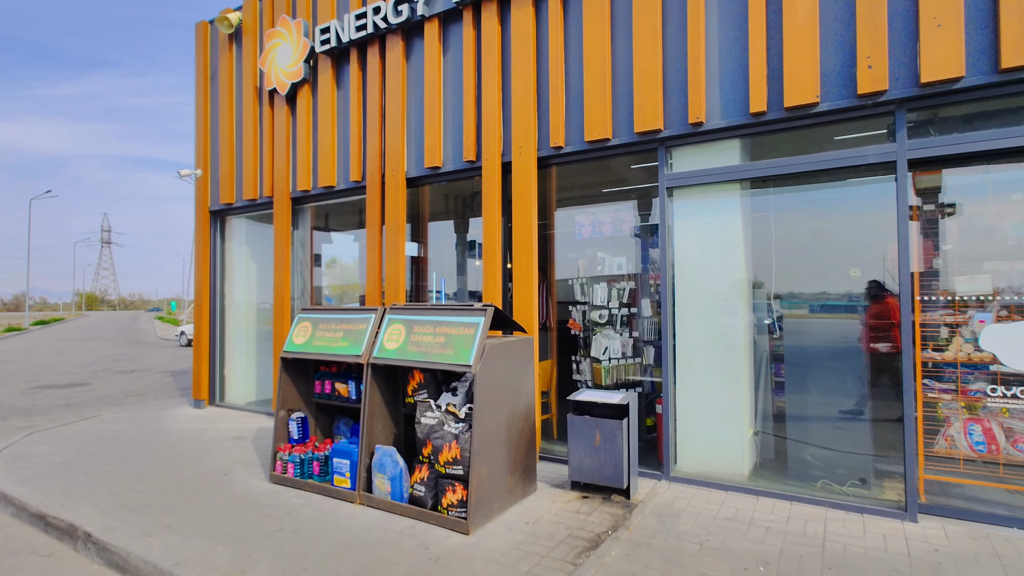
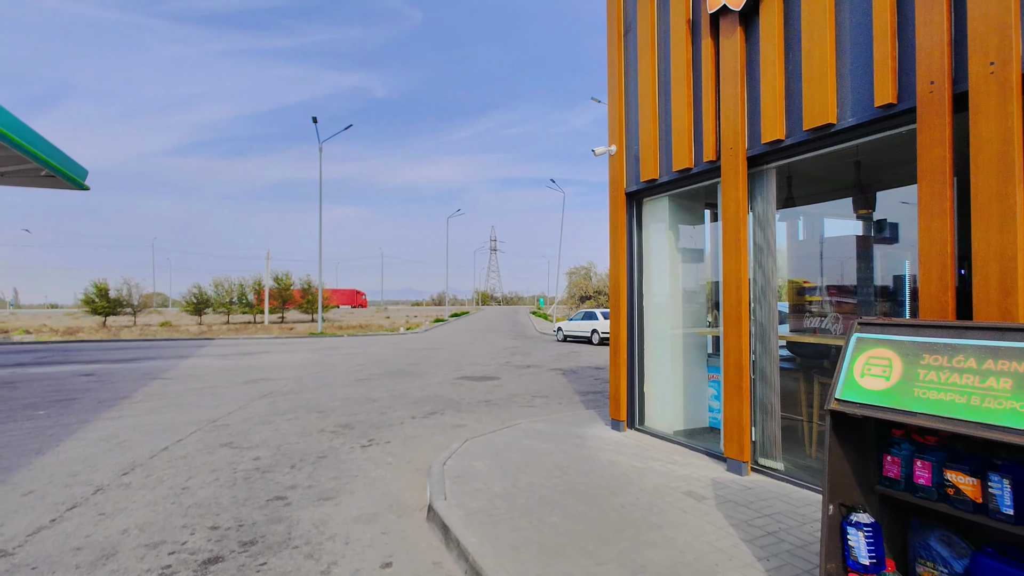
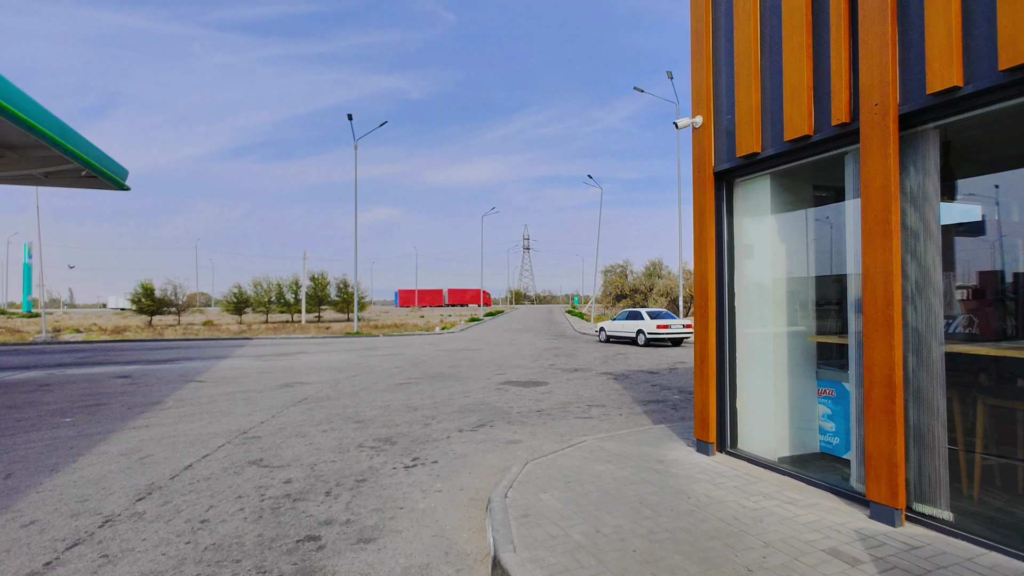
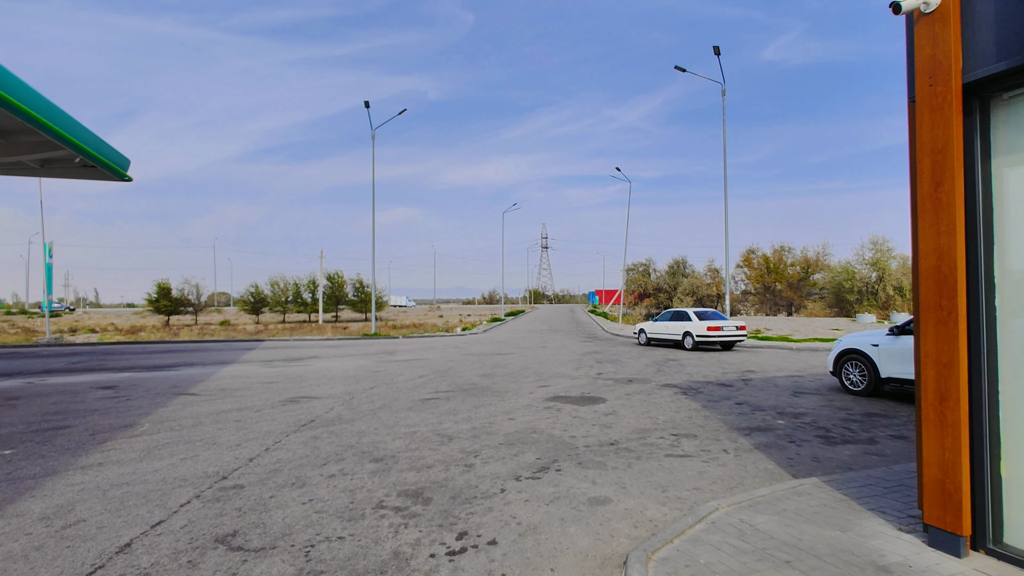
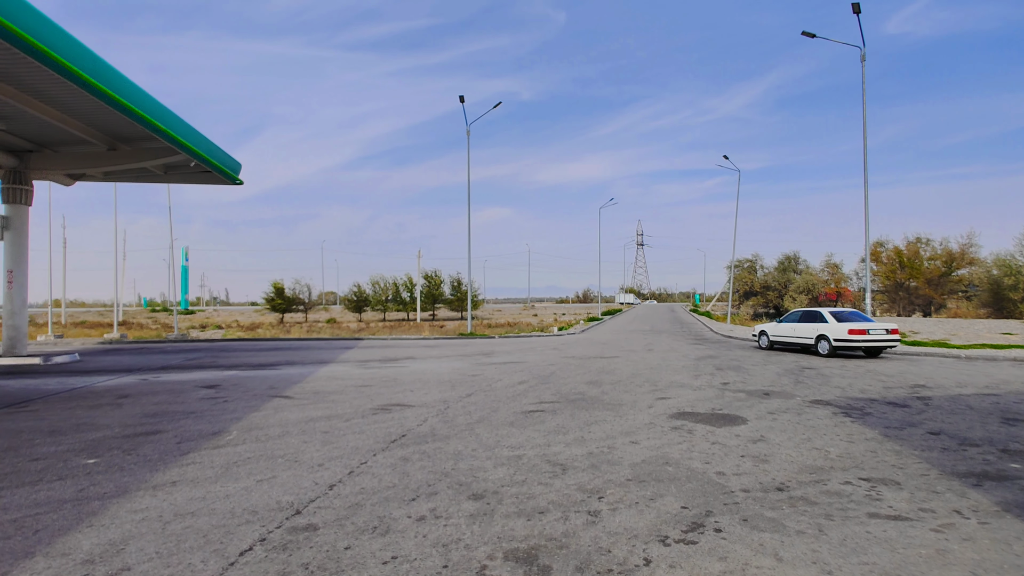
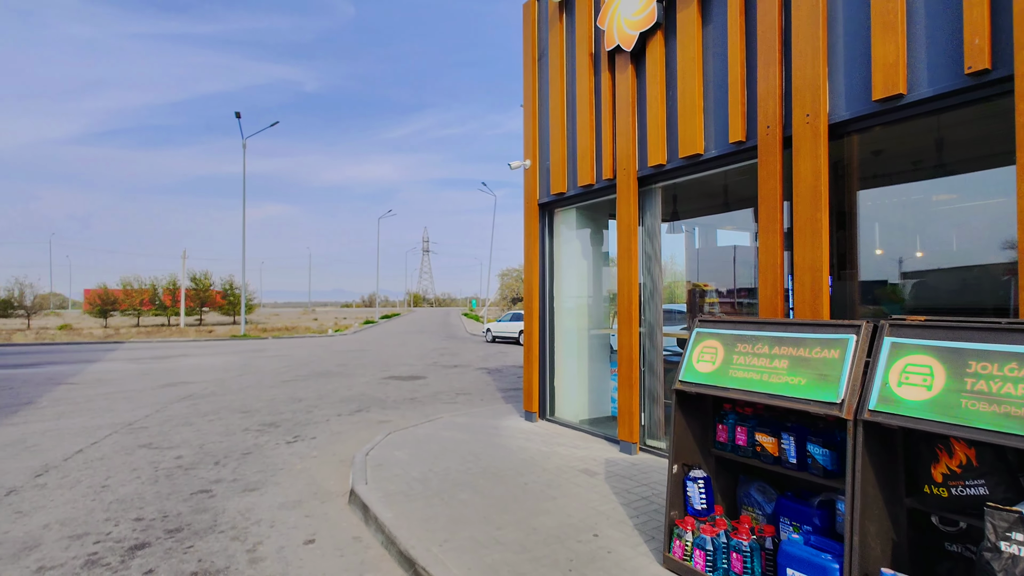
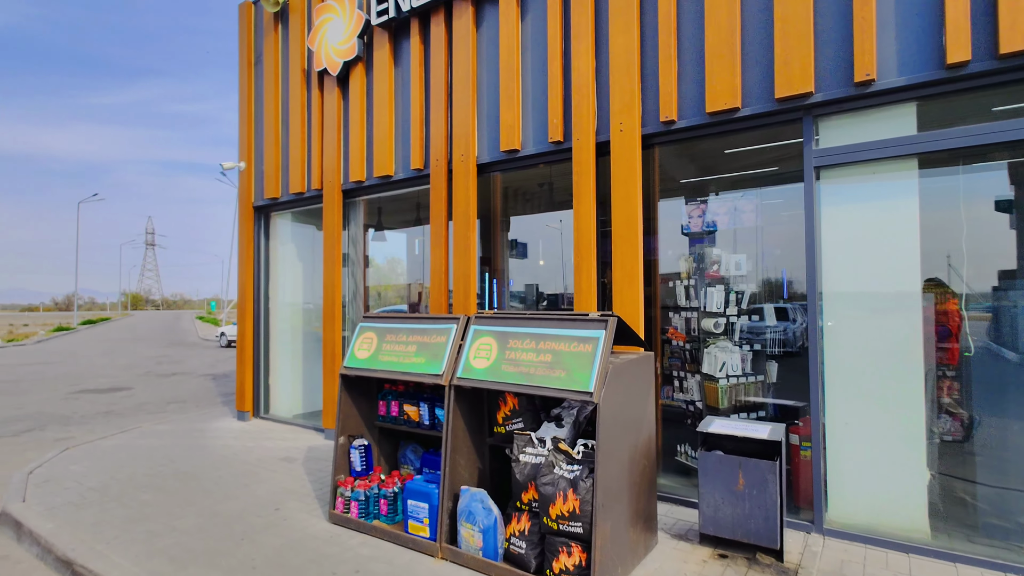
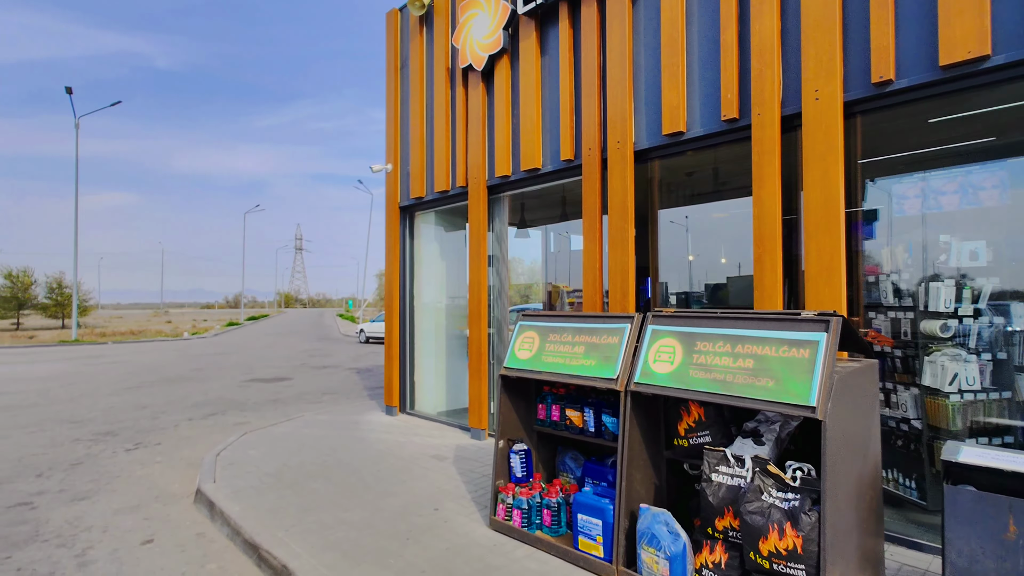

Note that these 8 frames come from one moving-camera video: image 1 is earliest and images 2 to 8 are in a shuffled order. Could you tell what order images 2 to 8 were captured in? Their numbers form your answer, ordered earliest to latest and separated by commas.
7, 8, 6, 2, 3, 4, 5
